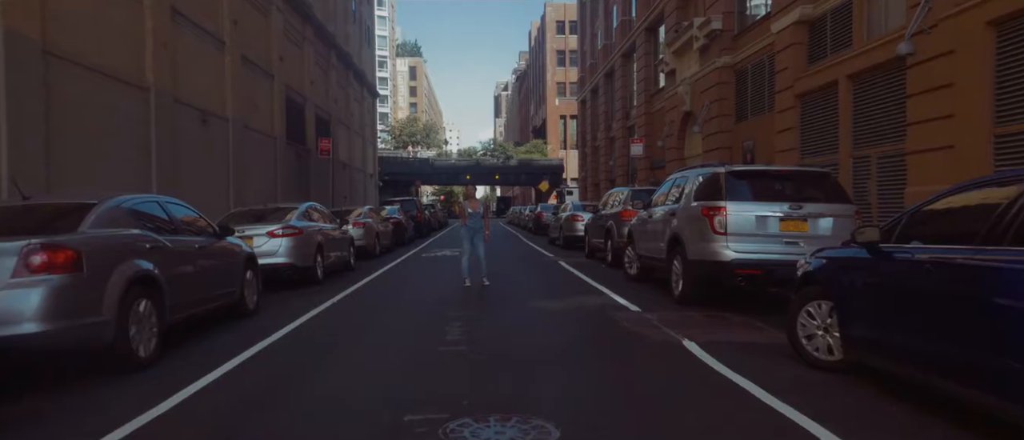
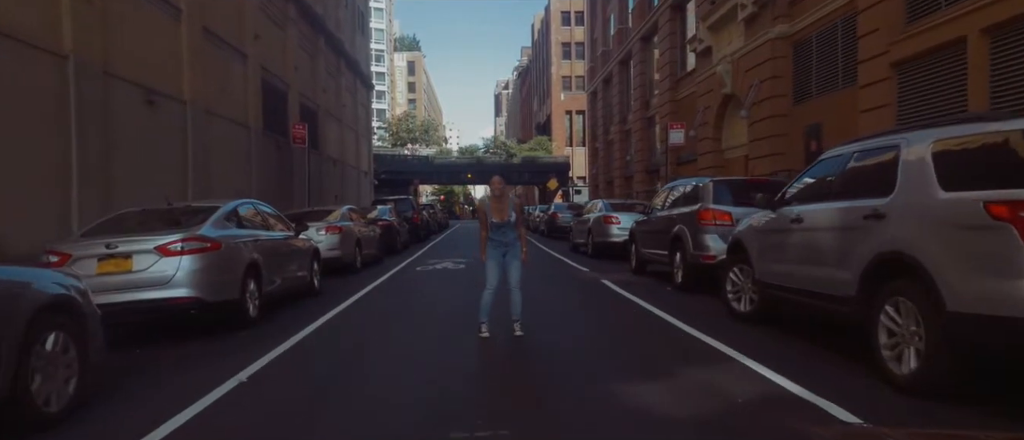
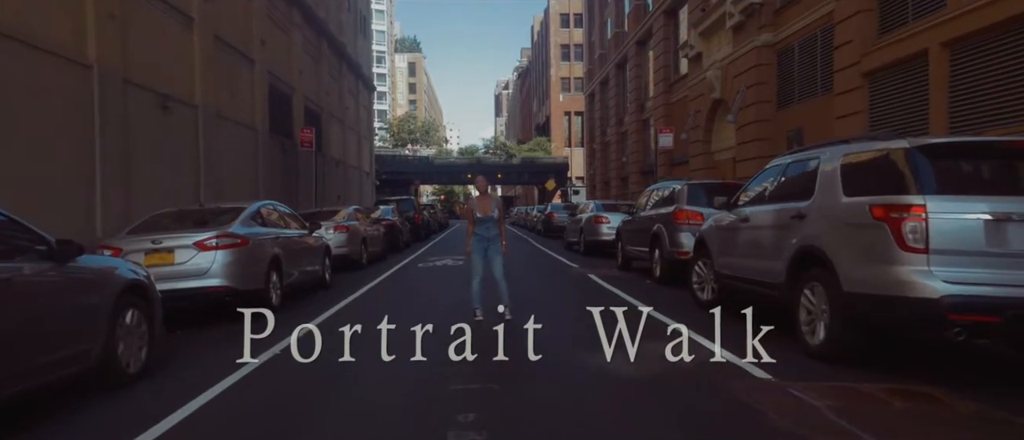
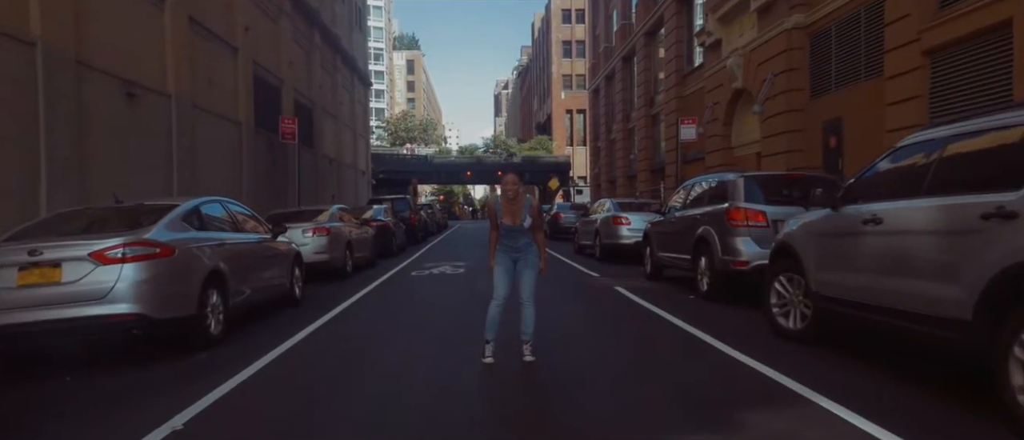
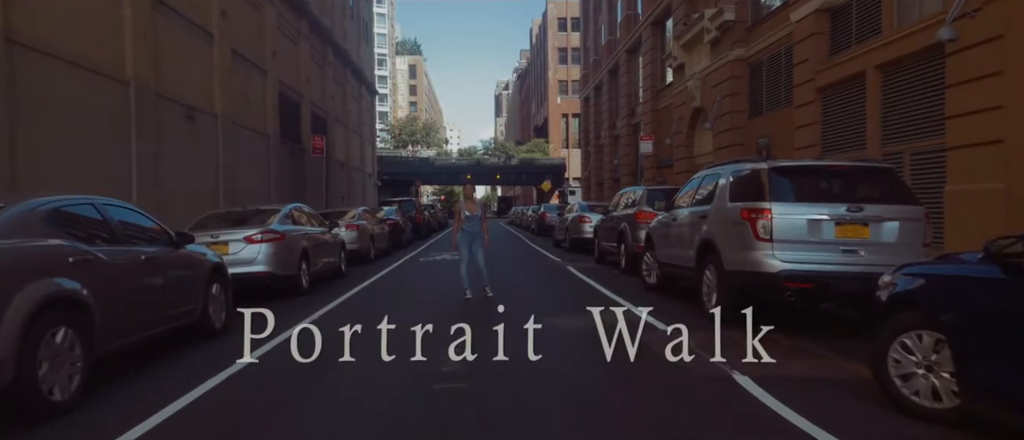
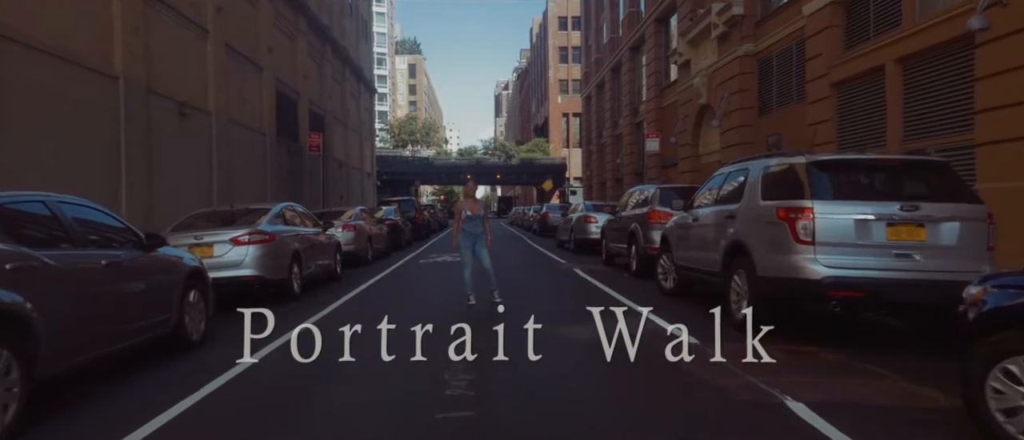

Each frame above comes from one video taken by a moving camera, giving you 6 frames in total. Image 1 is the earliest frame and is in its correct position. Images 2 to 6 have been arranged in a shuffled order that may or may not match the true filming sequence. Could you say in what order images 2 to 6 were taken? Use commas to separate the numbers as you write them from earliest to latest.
5, 6, 3, 2, 4
